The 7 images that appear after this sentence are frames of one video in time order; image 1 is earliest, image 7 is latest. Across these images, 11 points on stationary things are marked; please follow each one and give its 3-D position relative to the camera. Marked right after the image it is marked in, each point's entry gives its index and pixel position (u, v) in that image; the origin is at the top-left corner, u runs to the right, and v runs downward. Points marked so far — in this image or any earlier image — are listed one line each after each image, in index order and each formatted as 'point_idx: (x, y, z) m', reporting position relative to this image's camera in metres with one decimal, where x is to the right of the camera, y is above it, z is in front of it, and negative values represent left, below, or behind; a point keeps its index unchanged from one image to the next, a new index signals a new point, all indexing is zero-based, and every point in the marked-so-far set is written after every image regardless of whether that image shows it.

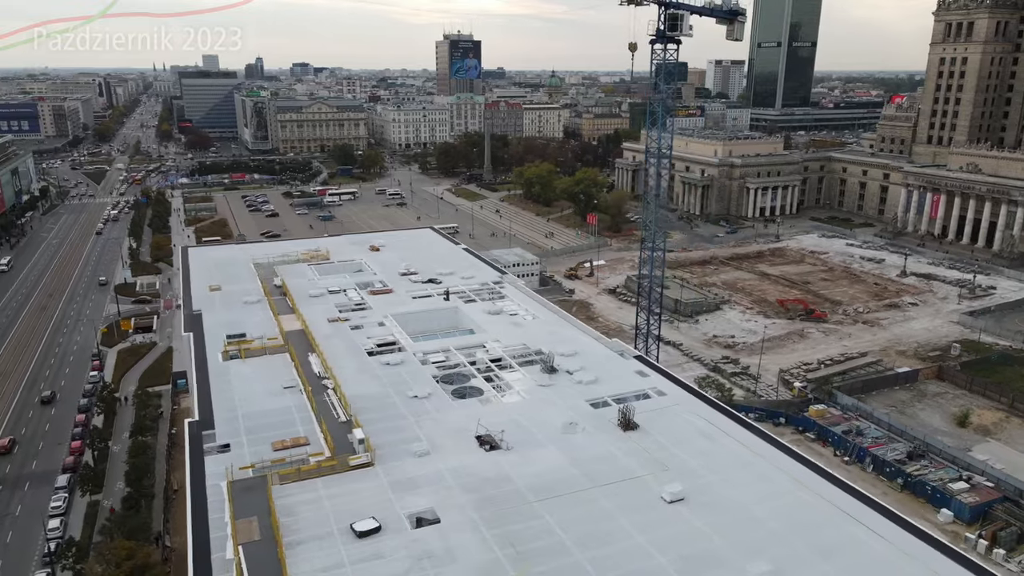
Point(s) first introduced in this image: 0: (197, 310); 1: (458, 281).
0: (-6.6, -0.5, +14.8) m
1: (-1.3, +0.2, +17.1) m
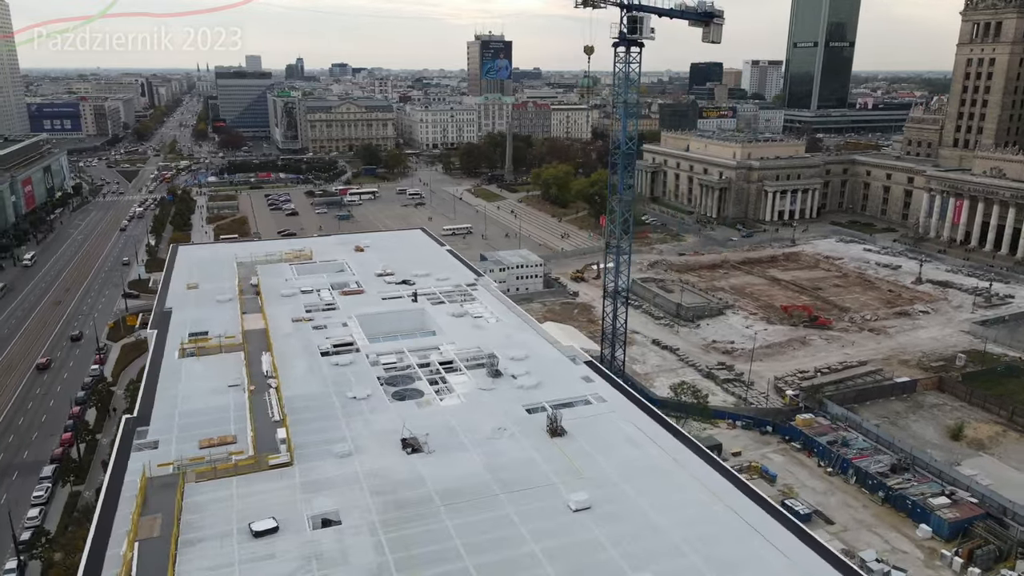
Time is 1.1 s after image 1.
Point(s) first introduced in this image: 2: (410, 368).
0: (-7.4, -0.4, +15.2) m
1: (-1.9, +0.1, +17.1) m
2: (-1.8, -1.4, +12.3) m
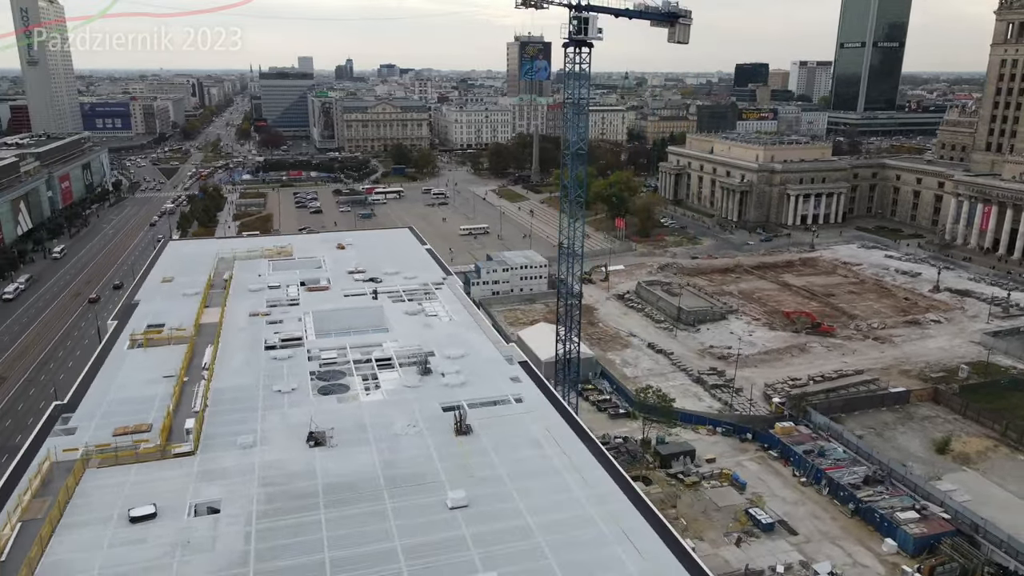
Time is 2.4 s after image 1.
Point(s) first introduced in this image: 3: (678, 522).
0: (-8.3, -0.3, +15.7) m
1: (-2.8, +0.2, +17.3) m
2: (-3.0, -1.3, +12.4) m
3: (+3.8, -5.4, +16.5) m
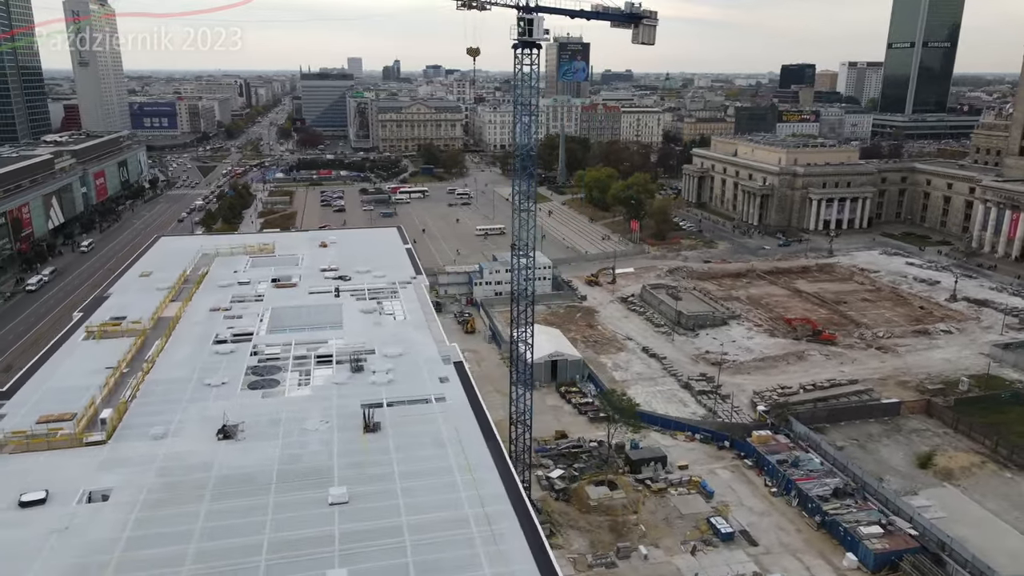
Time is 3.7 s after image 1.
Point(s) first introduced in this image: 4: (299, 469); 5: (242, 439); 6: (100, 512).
0: (-9.2, -0.1, +16.2) m
1: (-3.6, +0.2, +17.5) m
2: (-4.1, -1.3, +12.7) m
3: (+2.9, -5.5, +16.3) m
4: (-2.7, -2.3, +9.0) m
5: (-3.7, -2.1, +9.8) m
6: (-4.7, -2.6, +8.1) m
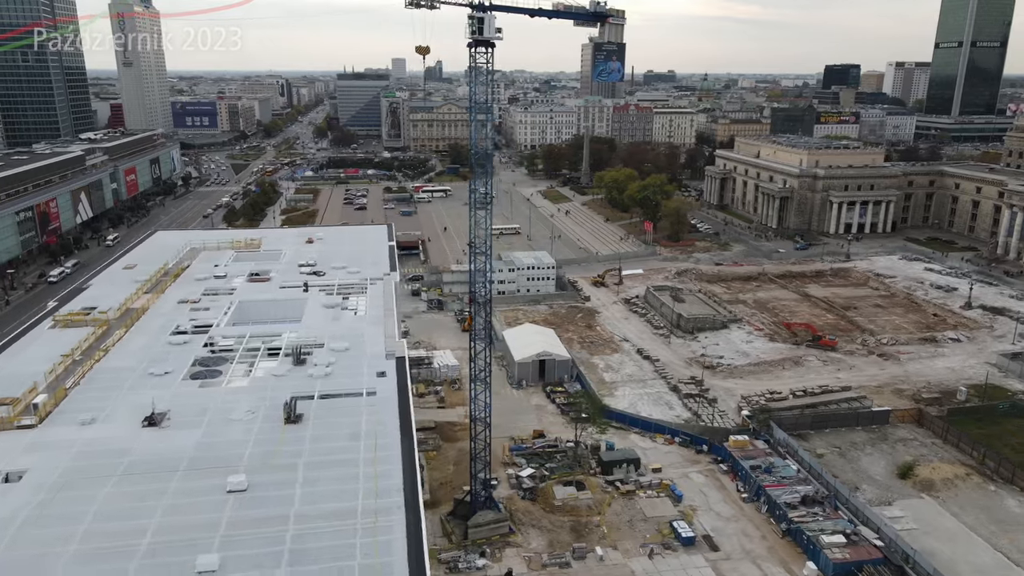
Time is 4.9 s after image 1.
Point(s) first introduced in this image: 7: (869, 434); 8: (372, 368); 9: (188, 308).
0: (-10.0, +0.1, +16.8) m
1: (-4.3, +0.3, +17.8) m
2: (-5.1, -1.2, +13.0) m
3: (+2.0, -5.5, +16.2) m
4: (-3.9, -2.2, +9.2) m
5: (-4.9, -2.0, +10.0) m
6: (-6.0, -2.4, +8.4) m
7: (+10.1, -4.1, +20.0) m
8: (-2.4, -1.4, +12.1) m
9: (-7.0, -0.4, +15.2) m
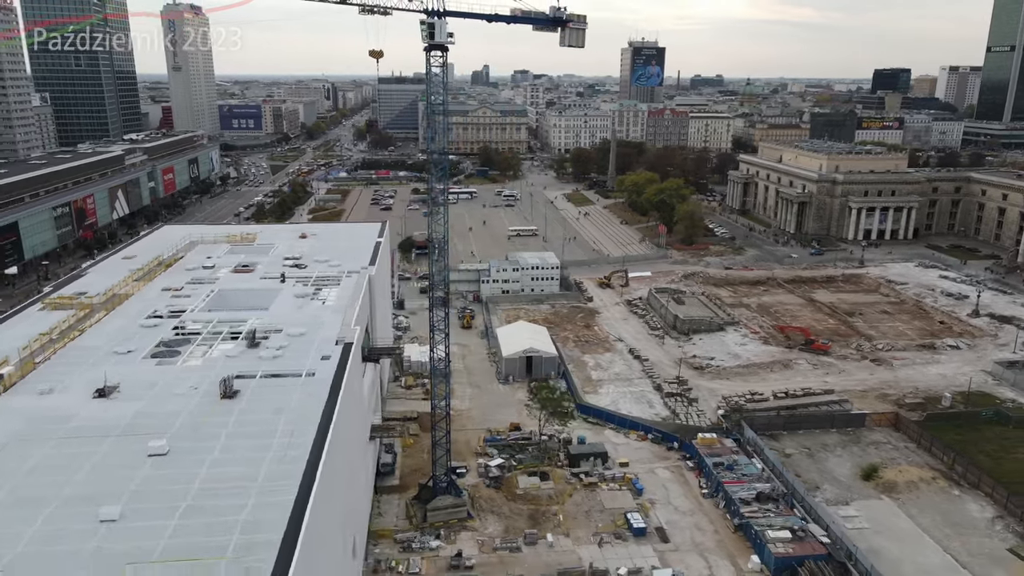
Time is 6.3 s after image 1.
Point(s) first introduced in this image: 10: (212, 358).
0: (-10.8, +0.4, +18.0) m
1: (-5.1, +0.5, +18.7) m
2: (-6.2, -0.9, +13.9) m
3: (+1.0, -5.4, +16.7) m
4: (-5.3, -2.0, +10.1) m
5: (-6.2, -1.7, +11.0) m
6: (-7.3, -2.1, +9.4) m
7: (+9.3, -4.2, +20.0) m
8: (-3.5, -1.2, +12.9) m
9: (-7.9, -0.2, +16.3) m
10: (-5.3, -1.3, +12.6) m
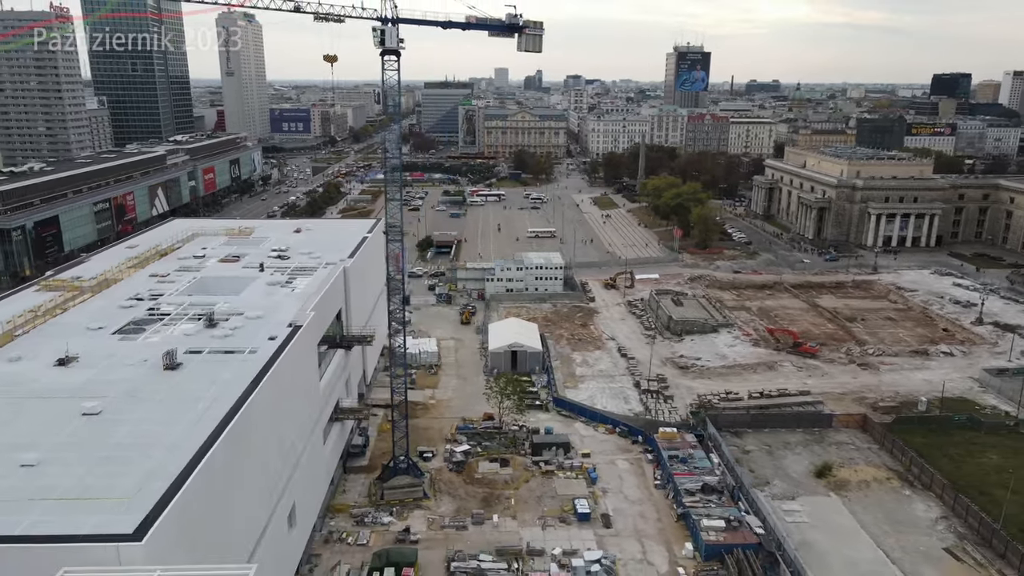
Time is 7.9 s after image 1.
0: (-11.7, +0.8, +19.6) m
1: (-5.9, +0.8, +19.9) m
2: (-7.4, -0.6, +15.2) m
3: (-0.2, -5.3, +17.5) m
4: (-6.8, -1.6, +11.3) m
5: (-7.6, -1.3, +12.3) m
6: (-8.9, -1.7, +10.8) m
7: (+8.4, -4.2, +20.2) m
8: (-4.8, -0.9, +14.0) m
9: (-8.9, +0.2, +17.7) m
10: (-6.7, -1.0, +13.8) m
